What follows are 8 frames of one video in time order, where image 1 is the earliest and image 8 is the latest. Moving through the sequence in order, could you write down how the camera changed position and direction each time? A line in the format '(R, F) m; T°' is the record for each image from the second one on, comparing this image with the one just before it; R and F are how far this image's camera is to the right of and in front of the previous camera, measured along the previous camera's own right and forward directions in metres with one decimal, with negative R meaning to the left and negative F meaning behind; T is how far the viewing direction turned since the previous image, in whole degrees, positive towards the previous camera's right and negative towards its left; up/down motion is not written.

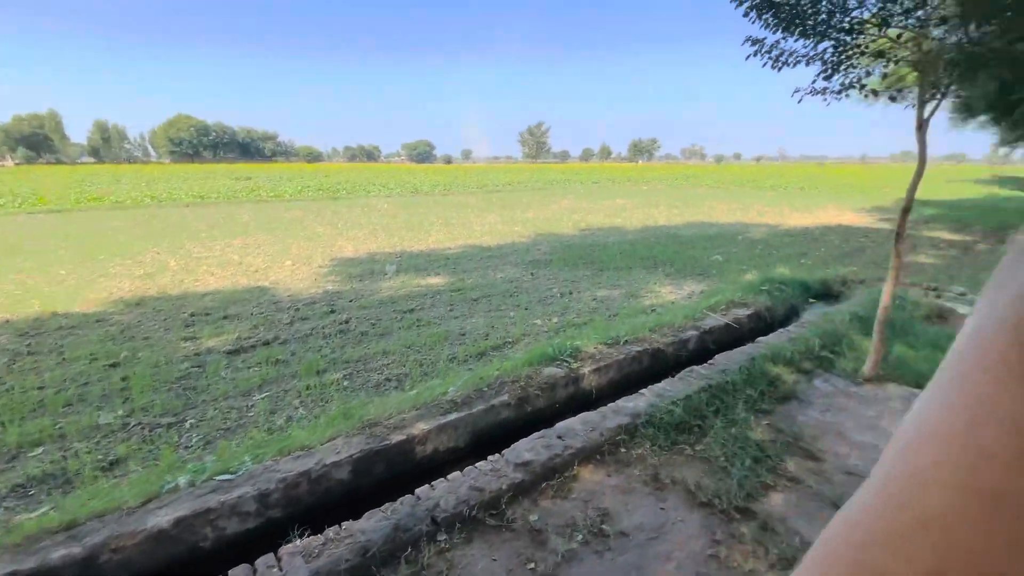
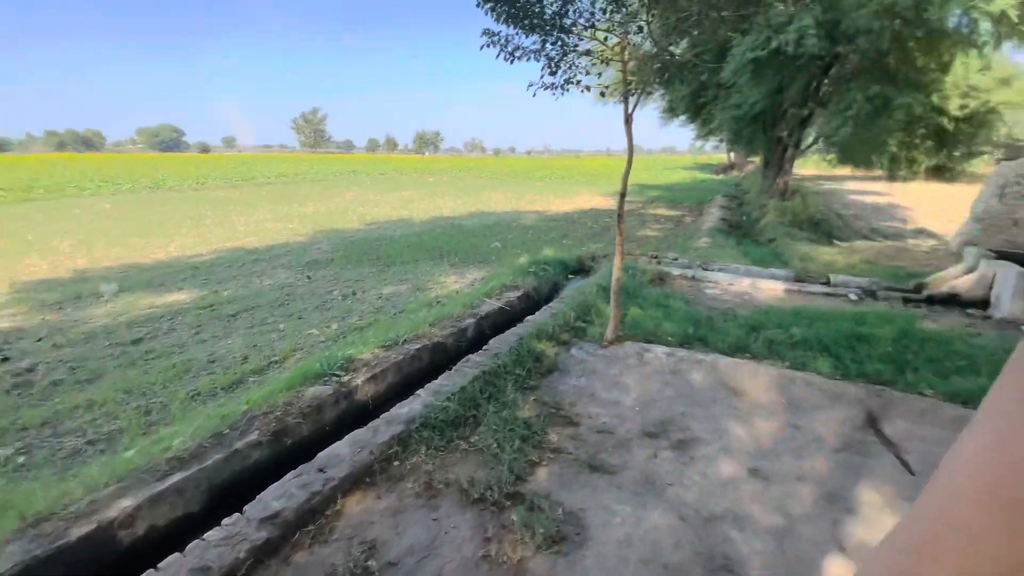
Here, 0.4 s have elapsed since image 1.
(+0.3, +0.1) m; +23°
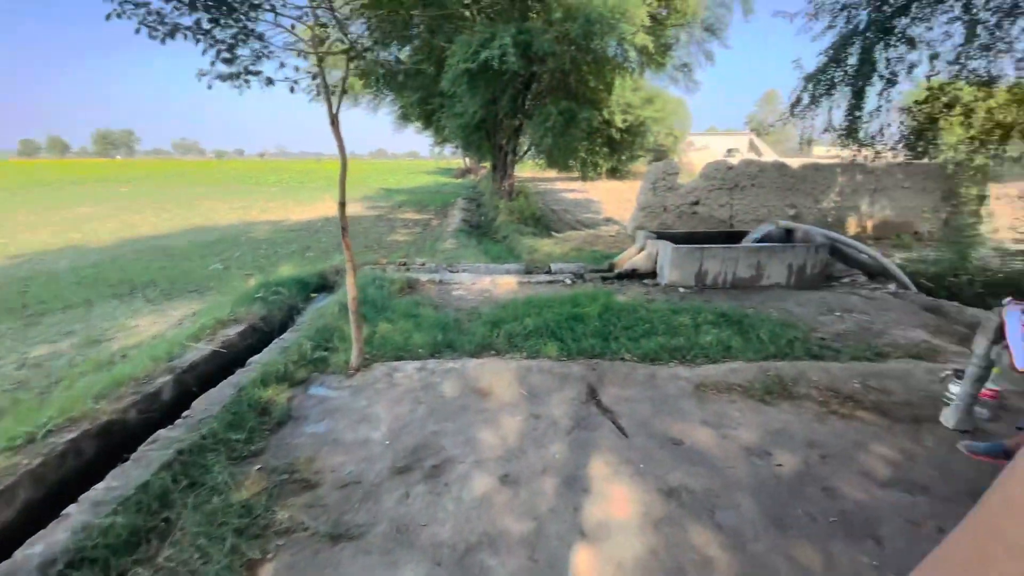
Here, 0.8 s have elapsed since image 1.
(+0.3, +0.2) m; +28°
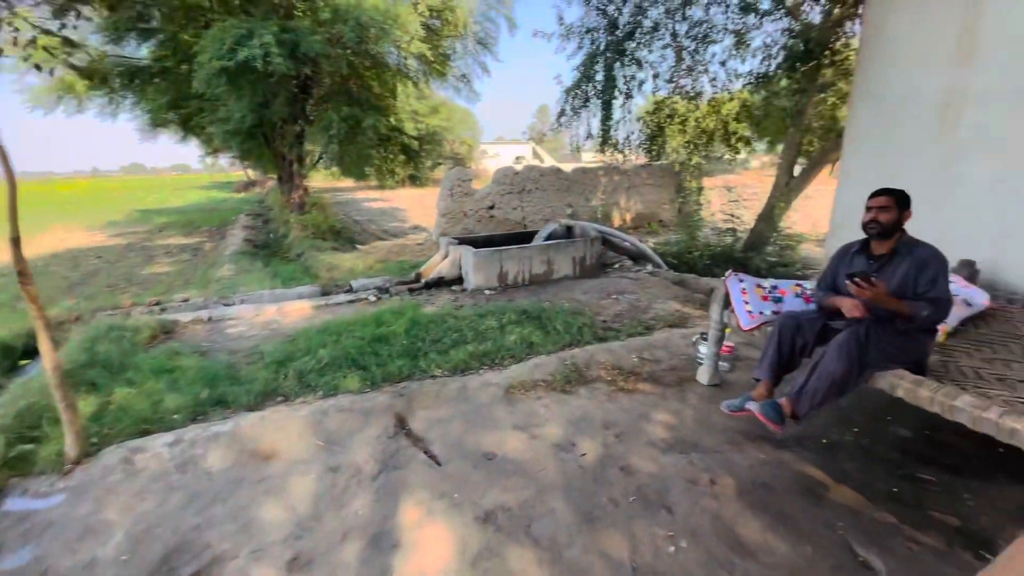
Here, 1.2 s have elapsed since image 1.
(+0.2, +0.2) m; +22°
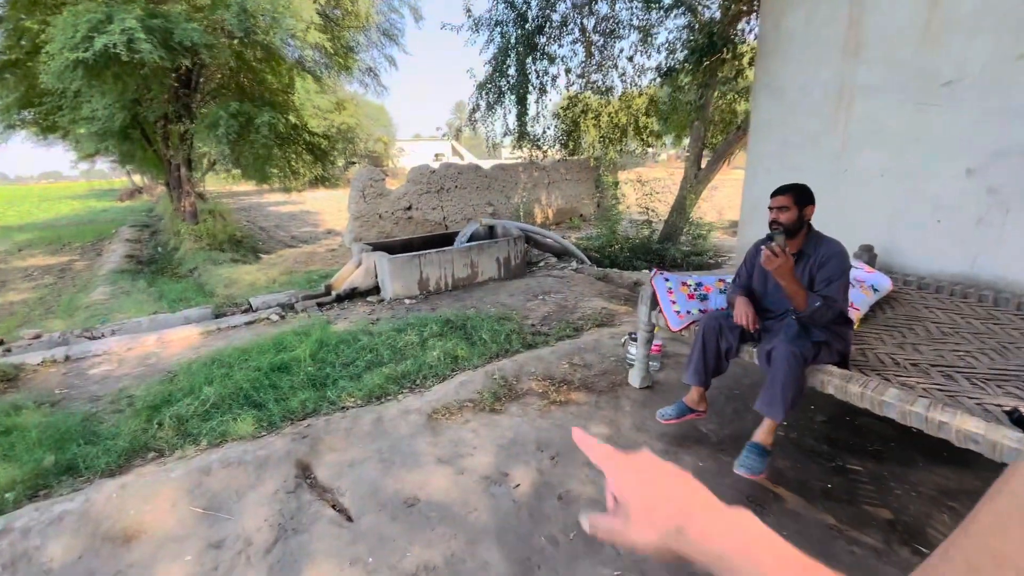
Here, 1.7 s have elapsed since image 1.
(+0.1, +0.3) m; +9°
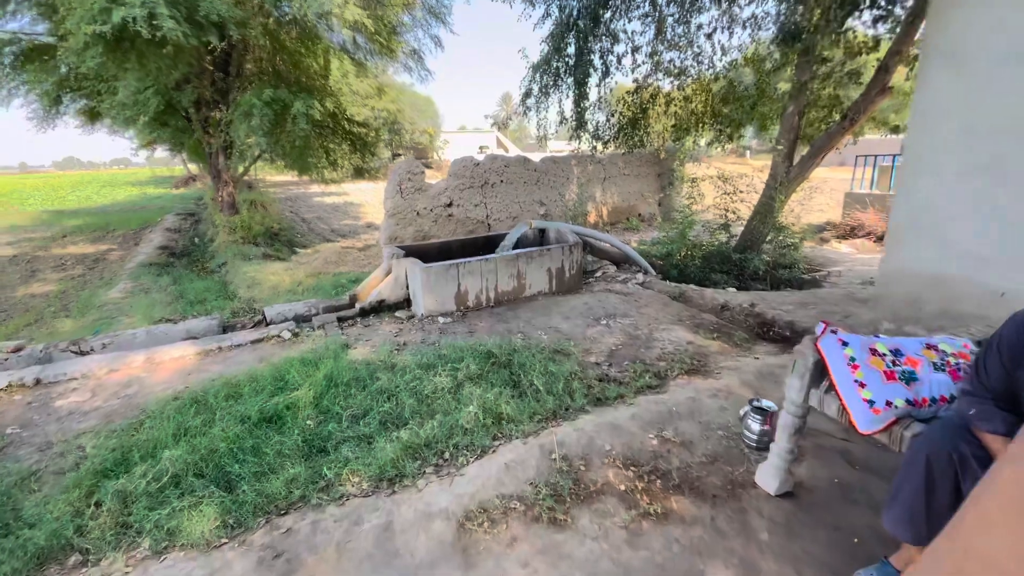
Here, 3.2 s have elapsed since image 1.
(-0.2, +1.0) m; -5°
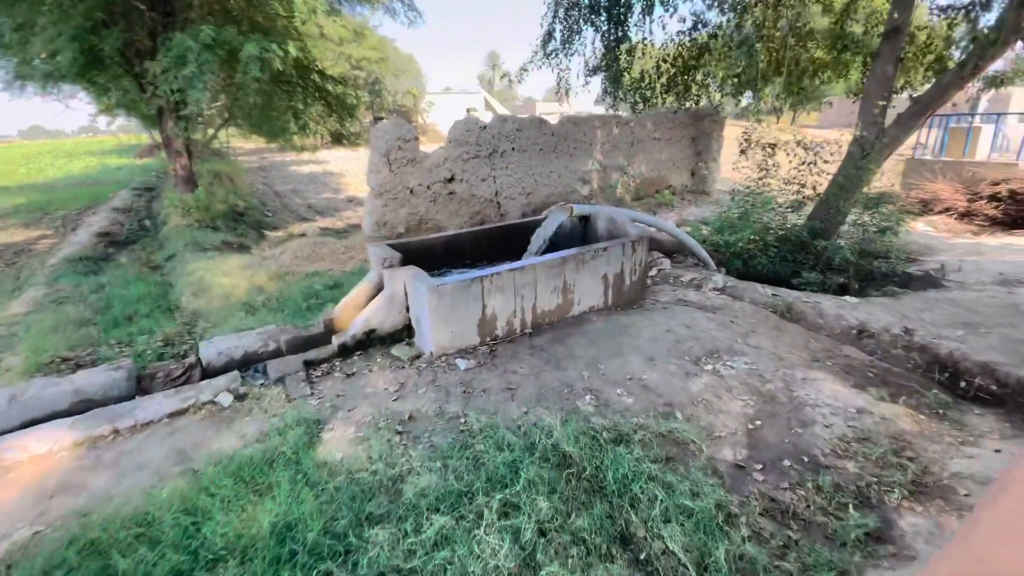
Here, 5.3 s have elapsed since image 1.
(-0.4, +1.5) m; +1°
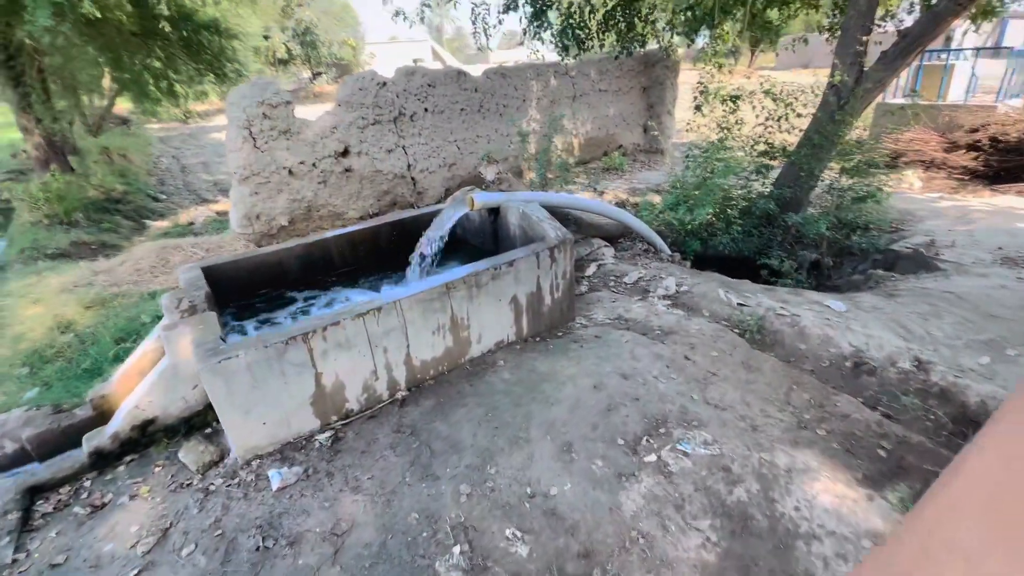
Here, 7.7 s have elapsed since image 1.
(+0.6, +1.1) m; +4°
